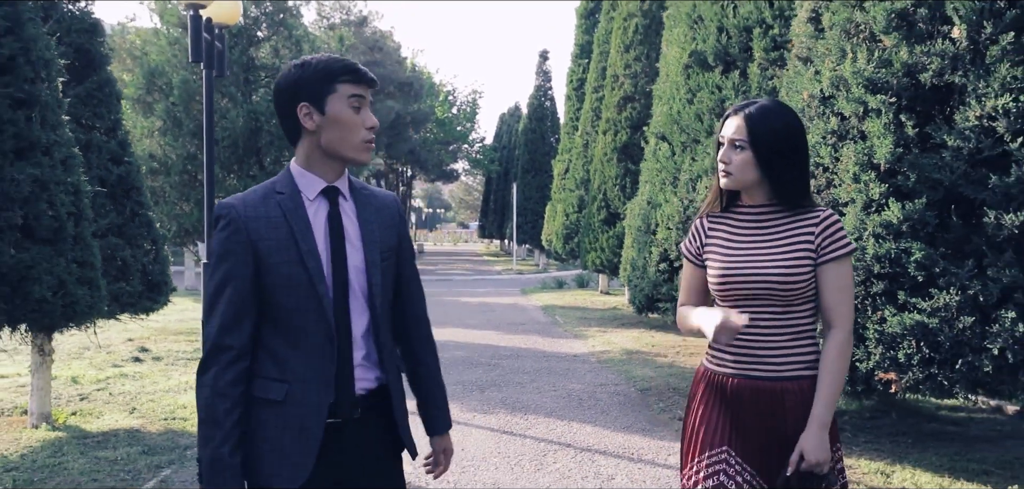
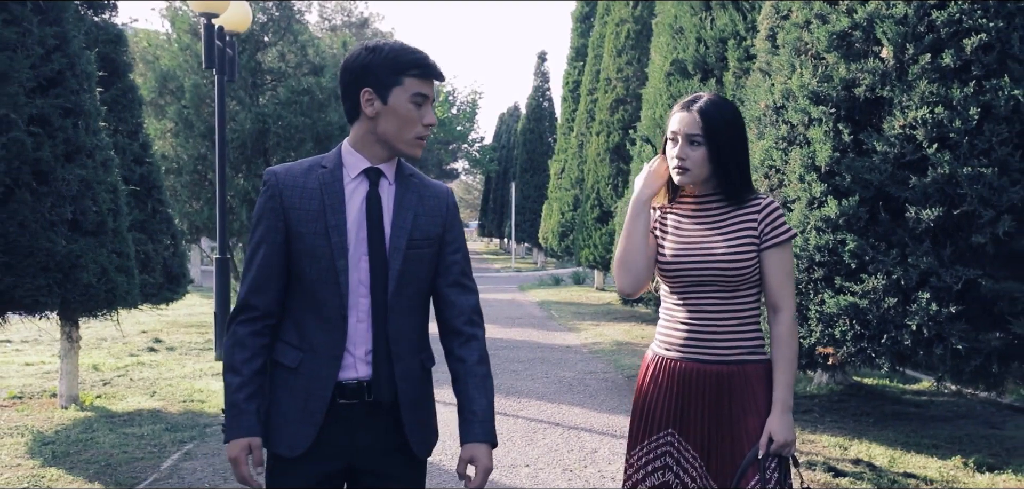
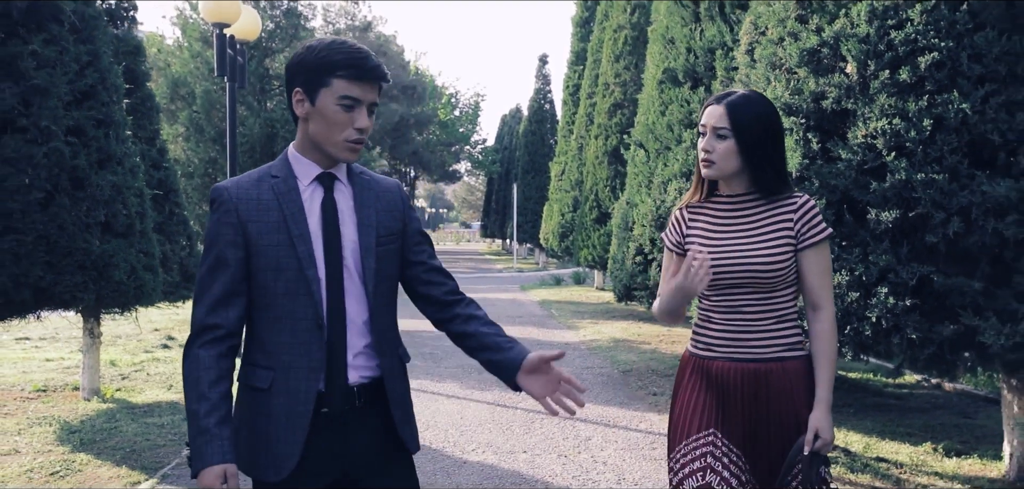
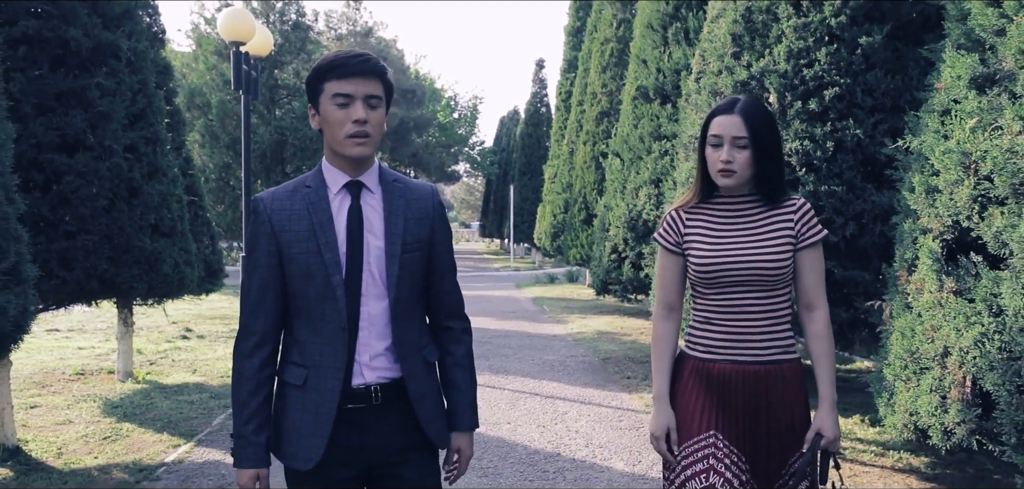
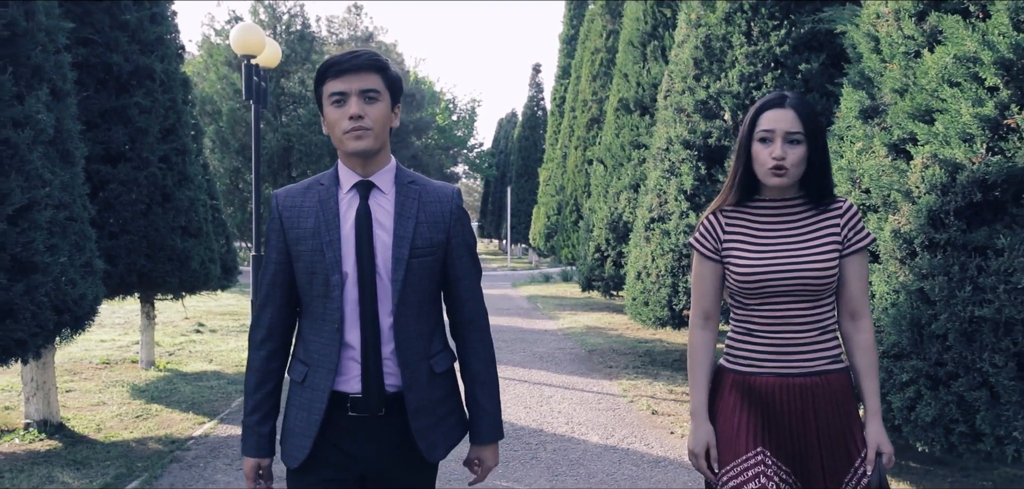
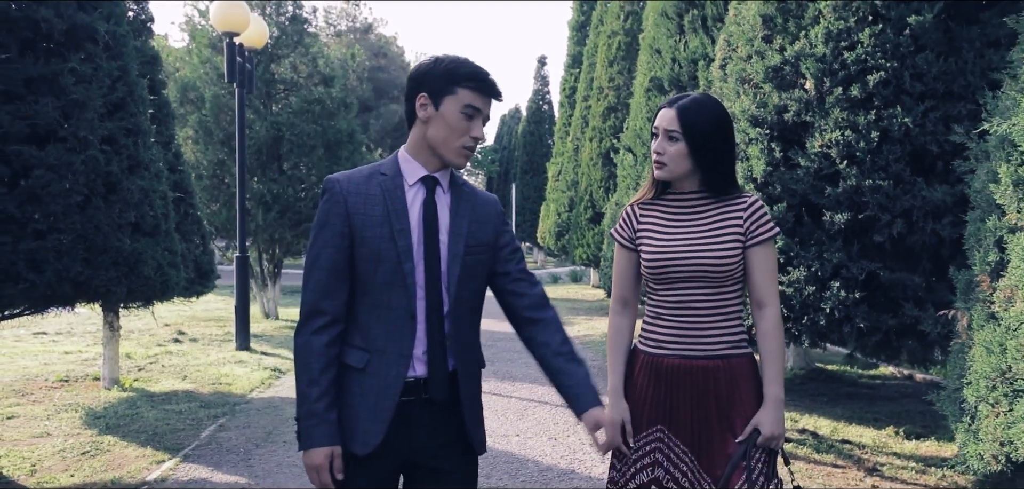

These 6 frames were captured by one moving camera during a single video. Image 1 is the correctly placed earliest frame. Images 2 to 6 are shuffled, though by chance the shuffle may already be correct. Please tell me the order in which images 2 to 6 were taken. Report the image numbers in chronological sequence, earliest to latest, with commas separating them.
2, 3, 6, 4, 5
